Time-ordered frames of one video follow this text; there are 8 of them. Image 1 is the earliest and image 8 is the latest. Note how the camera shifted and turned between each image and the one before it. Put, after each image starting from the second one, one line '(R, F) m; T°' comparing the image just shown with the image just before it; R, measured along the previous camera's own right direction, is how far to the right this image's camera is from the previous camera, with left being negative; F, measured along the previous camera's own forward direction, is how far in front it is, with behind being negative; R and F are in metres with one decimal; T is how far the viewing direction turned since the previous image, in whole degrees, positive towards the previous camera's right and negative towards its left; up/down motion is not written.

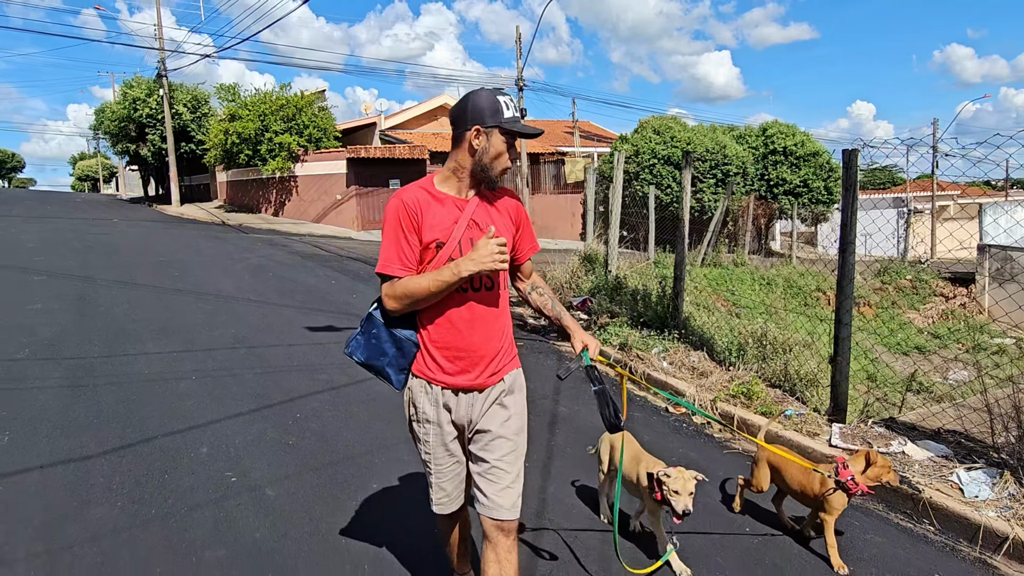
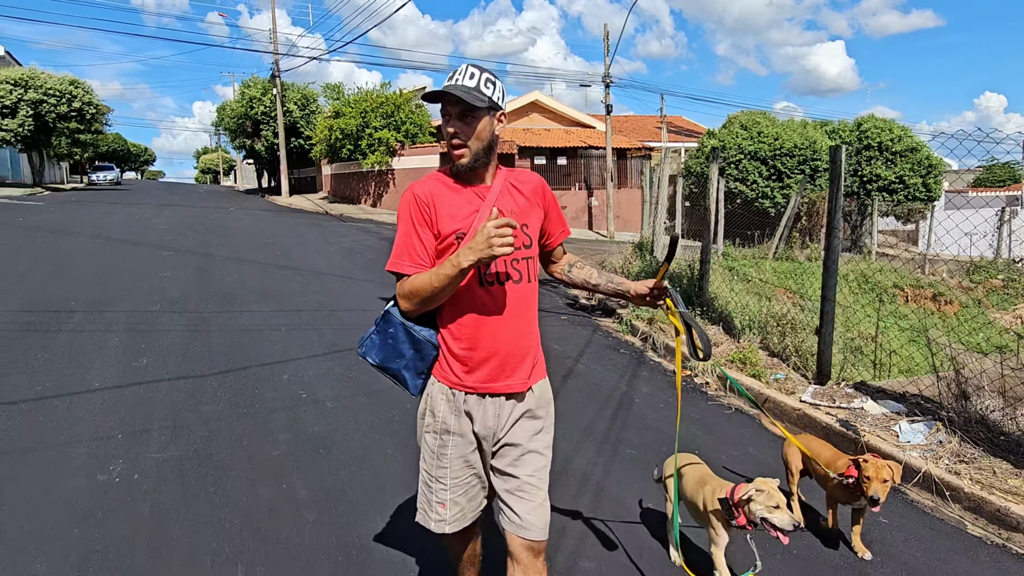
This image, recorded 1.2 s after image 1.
(+0.5, -0.8) m; -7°
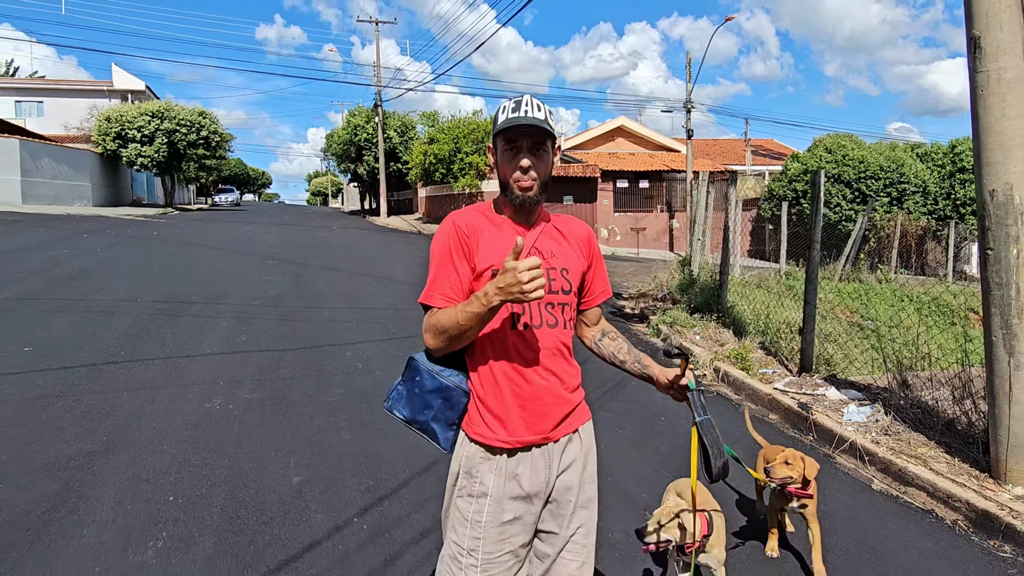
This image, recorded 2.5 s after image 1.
(+0.6, -1.0) m; -8°
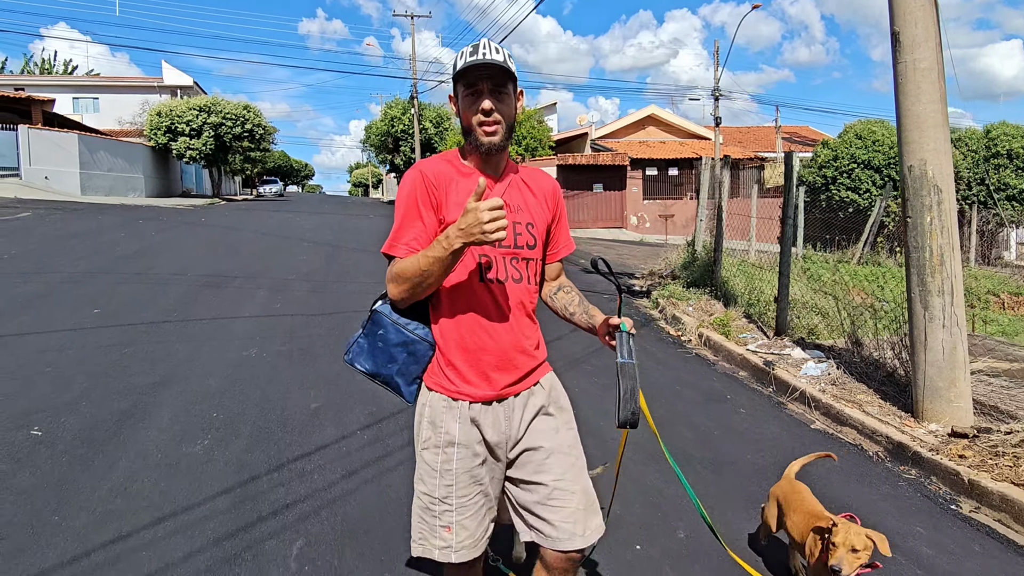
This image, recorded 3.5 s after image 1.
(+0.3, -0.7) m; -3°
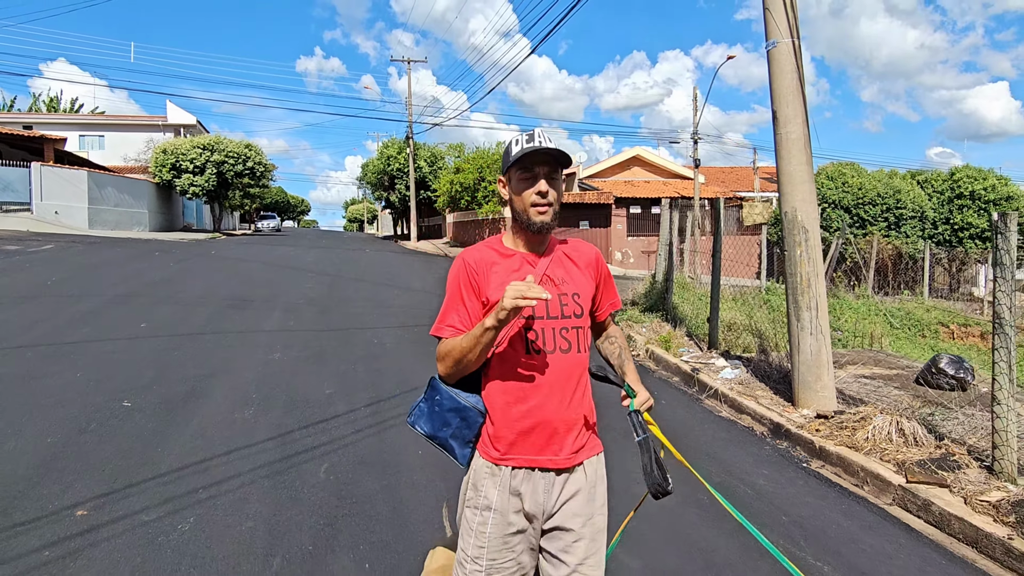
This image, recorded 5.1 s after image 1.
(+0.2, -1.2) m; 0°
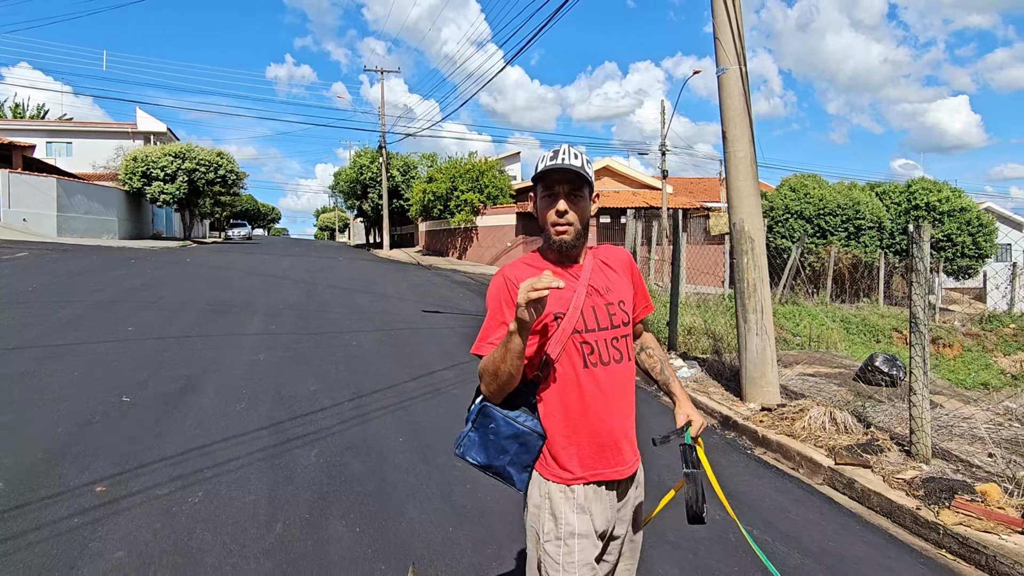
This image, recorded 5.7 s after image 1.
(0.0, -0.4) m; +2°
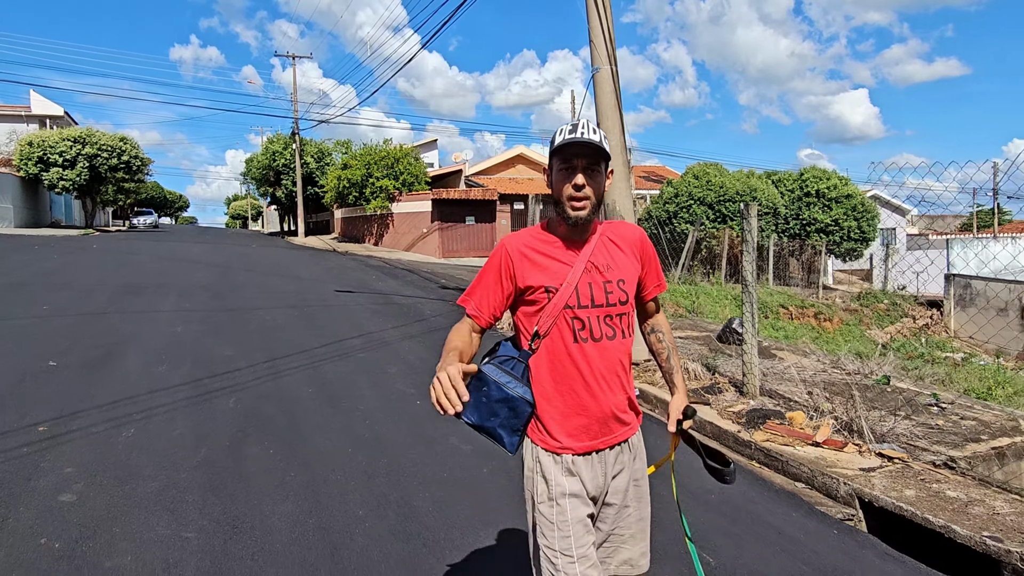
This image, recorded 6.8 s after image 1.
(+0.2, -0.7) m; +6°
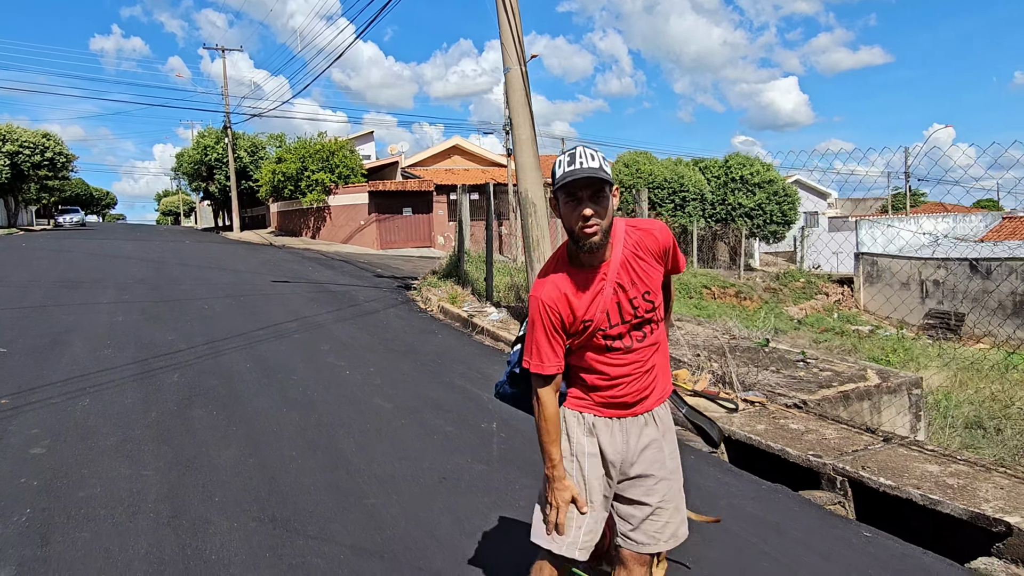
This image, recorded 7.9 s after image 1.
(+0.2, -0.6) m; +4°
